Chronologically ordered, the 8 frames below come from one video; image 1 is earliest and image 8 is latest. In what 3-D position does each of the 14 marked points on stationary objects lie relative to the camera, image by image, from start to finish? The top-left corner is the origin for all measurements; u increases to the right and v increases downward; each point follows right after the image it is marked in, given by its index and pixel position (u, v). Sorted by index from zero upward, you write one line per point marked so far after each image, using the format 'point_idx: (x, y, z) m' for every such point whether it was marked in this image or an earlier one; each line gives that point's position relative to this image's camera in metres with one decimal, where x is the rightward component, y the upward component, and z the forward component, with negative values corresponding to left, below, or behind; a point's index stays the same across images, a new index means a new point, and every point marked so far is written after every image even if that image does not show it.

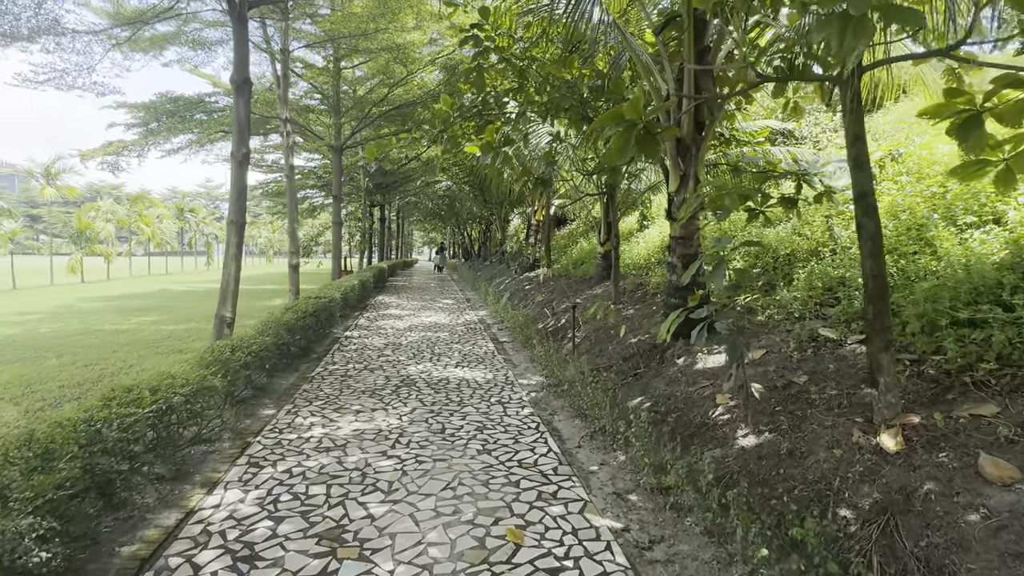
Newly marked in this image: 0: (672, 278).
0: (+1.2, +0.1, +4.6) m
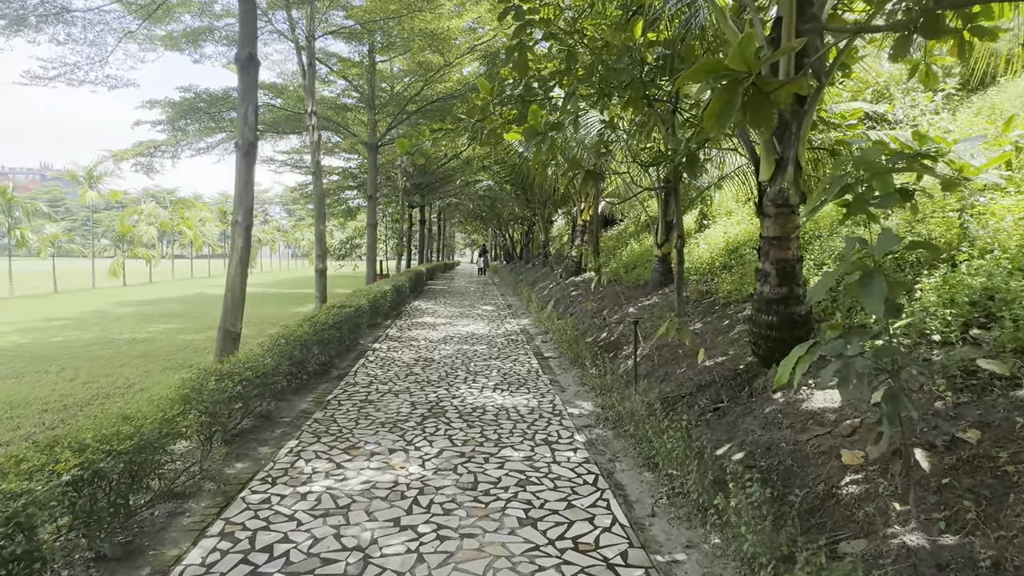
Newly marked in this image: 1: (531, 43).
0: (+1.5, 0.0, +3.6) m
1: (+0.2, +2.1, +5.0) m
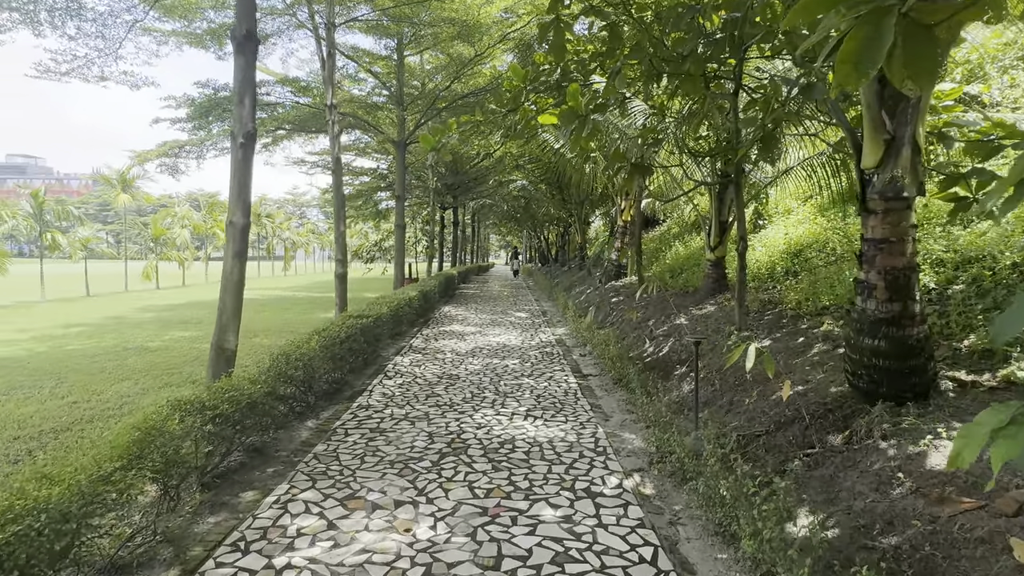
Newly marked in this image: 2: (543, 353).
0: (+1.7, -0.1, +2.9) m
1: (+0.4, +2.0, +4.3) m
2: (+0.3, -0.7, +6.6) m
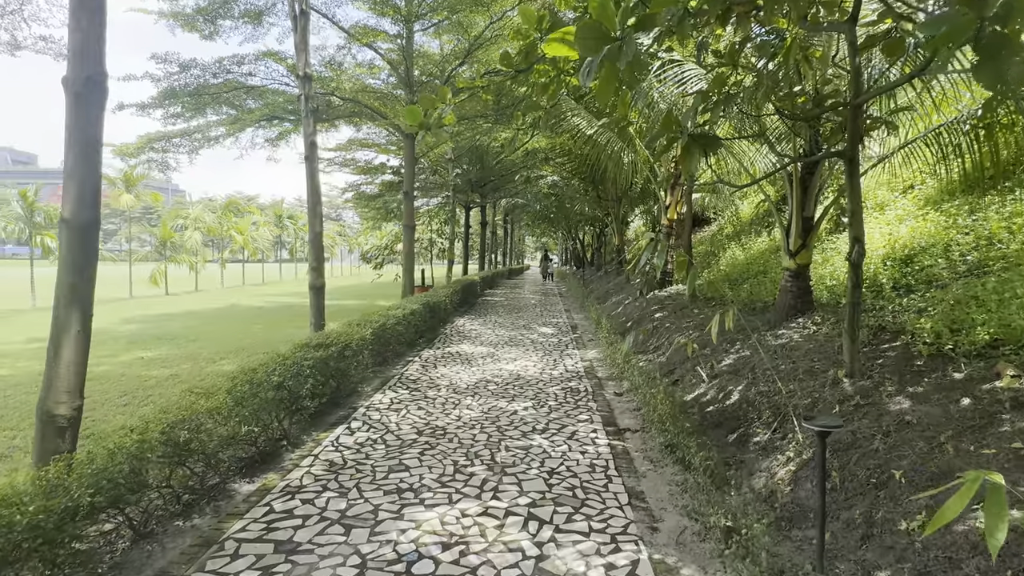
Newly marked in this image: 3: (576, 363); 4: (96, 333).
0: (+1.6, -0.2, +1.3) m
1: (+0.4, +1.9, +2.8) m
2: (+0.5, -0.9, +5.1) m
3: (+0.7, -0.8, +6.2) m
4: (-5.9, -0.6, +8.3) m
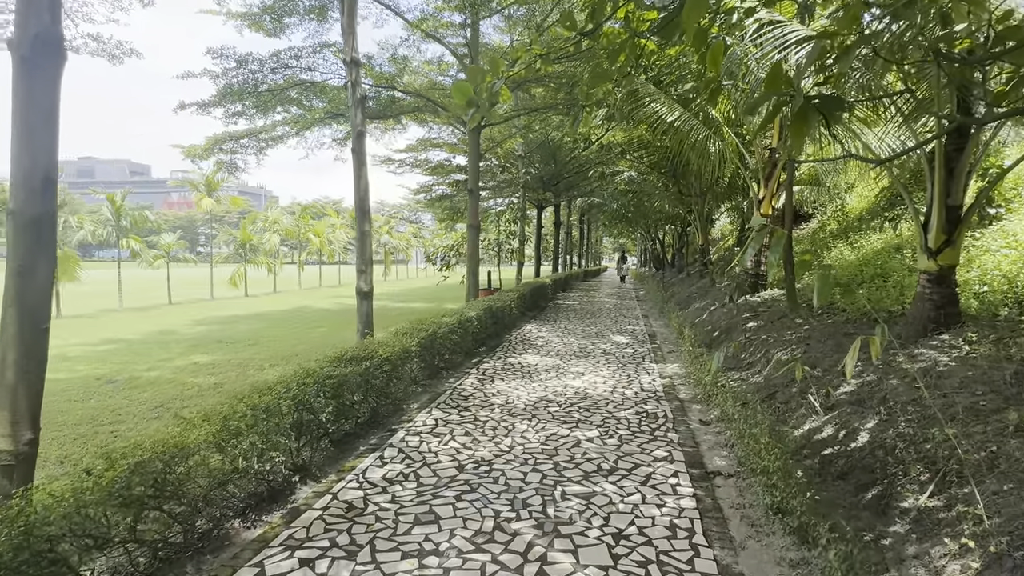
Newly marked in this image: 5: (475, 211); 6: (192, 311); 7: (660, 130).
0: (+1.6, -0.3, +0.4) m
1: (+0.6, +1.8, +2.1) m
2: (+0.9, -0.9, +4.3) m
3: (+1.3, -0.8, +5.4) m
4: (-5.0, -0.7, +8.4) m
5: (-0.6, +1.2, +9.3) m
6: (-6.5, -0.5, +12.0) m
7: (+2.1, +2.2, +8.1) m
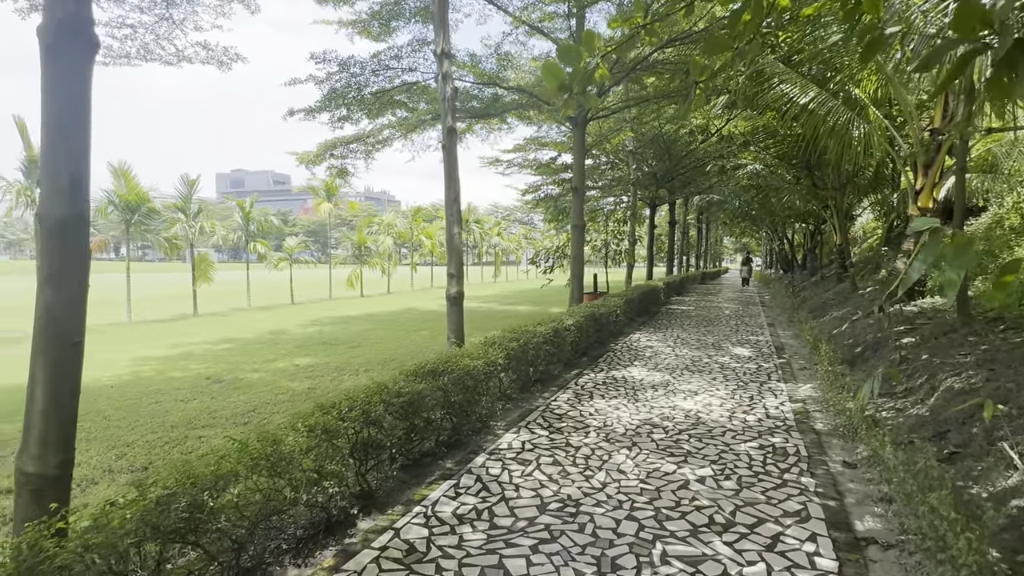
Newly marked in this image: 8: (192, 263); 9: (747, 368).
0: (+1.4, -0.3, -0.4) m
1: (+0.8, +1.8, +1.5) m
2: (+1.5, -1.0, +3.6) m
3: (+2.1, -0.9, +4.6) m
4: (-3.5, -0.7, +8.7) m
5: (+1.0, +1.2, +8.7) m
6: (-4.3, -0.5, +12.5) m
7: (+3.4, +2.1, +7.1) m
8: (-6.3, +0.5, +11.5) m
9: (+2.4, -0.8, +5.9) m
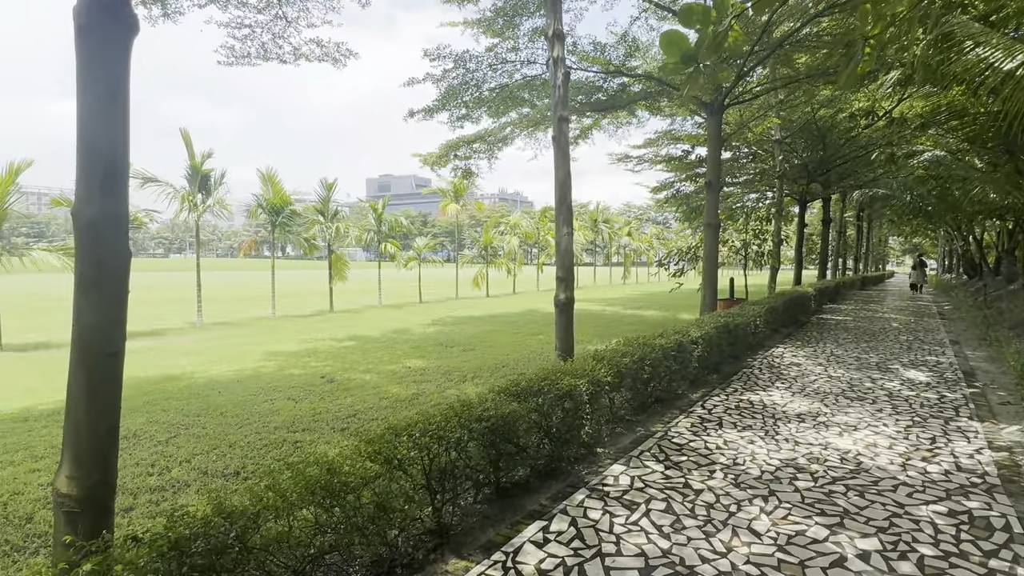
0: (+1.1, -0.4, -1.1) m
1: (+0.9, +1.7, +0.8) m
2: (+2.0, -1.0, +2.7) m
3: (+2.8, -1.0, +3.5) m
4: (-1.7, -0.7, +8.8) m
5: (+2.7, +1.1, +7.9) m
6: (-1.6, -0.5, +12.7) m
7: (+4.7, +2.0, +5.7) m
8: (-3.8, +0.5, +12.1) m
9: (+3.4, -0.9, +4.8) m
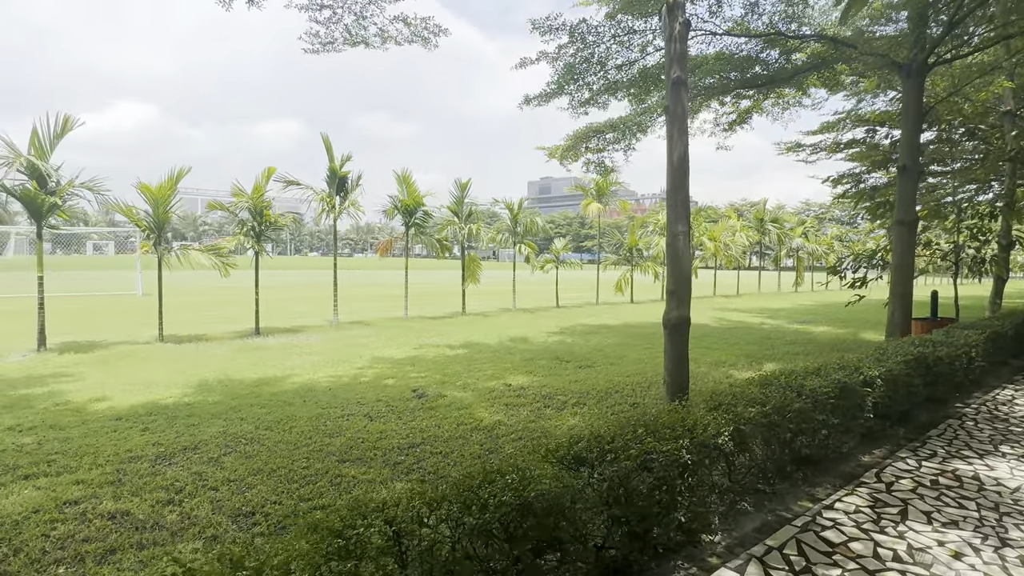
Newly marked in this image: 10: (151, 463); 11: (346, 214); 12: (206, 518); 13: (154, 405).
0: (+0.1, -0.5, -2.2) m
1: (+0.5, +1.6, -0.3) m
2: (+2.0, -1.2, +1.3) m
3: (+3.0, -1.1, +1.9) m
4: (+0.1, -0.8, +8.2) m
5: (+4.1, +0.9, +6.1) m
6: (+1.2, -0.6, +11.9) m
7: (+5.5, +1.8, +3.5) m
8: (-1.0, +0.5, +11.9) m
9: (+3.9, -1.1, +2.9) m
10: (-2.1, -1.1, +3.6) m
11: (-2.9, +1.3, +10.3) m
12: (-1.4, -1.1, +2.8) m
13: (-3.0, -1.0, +4.9) m
